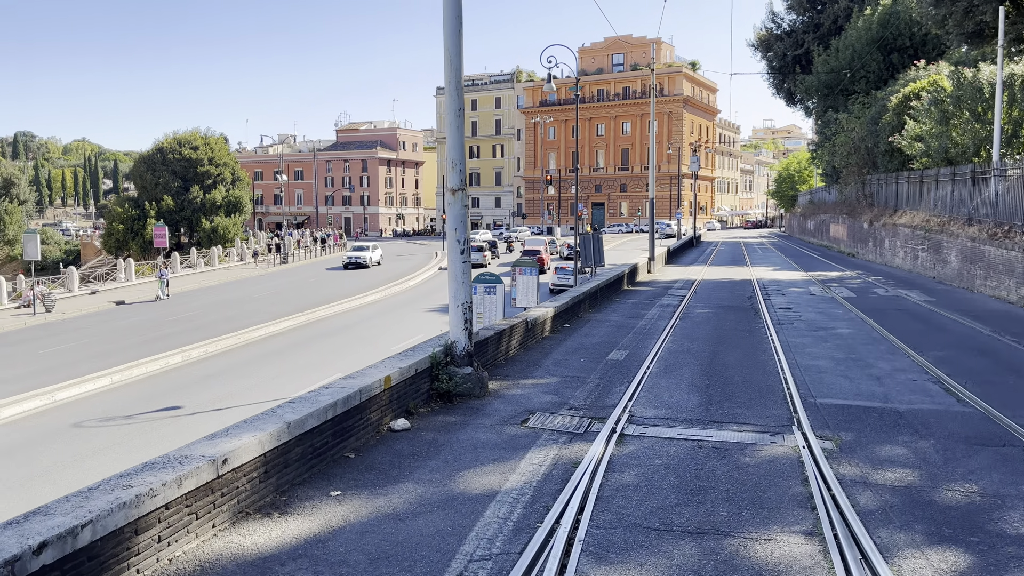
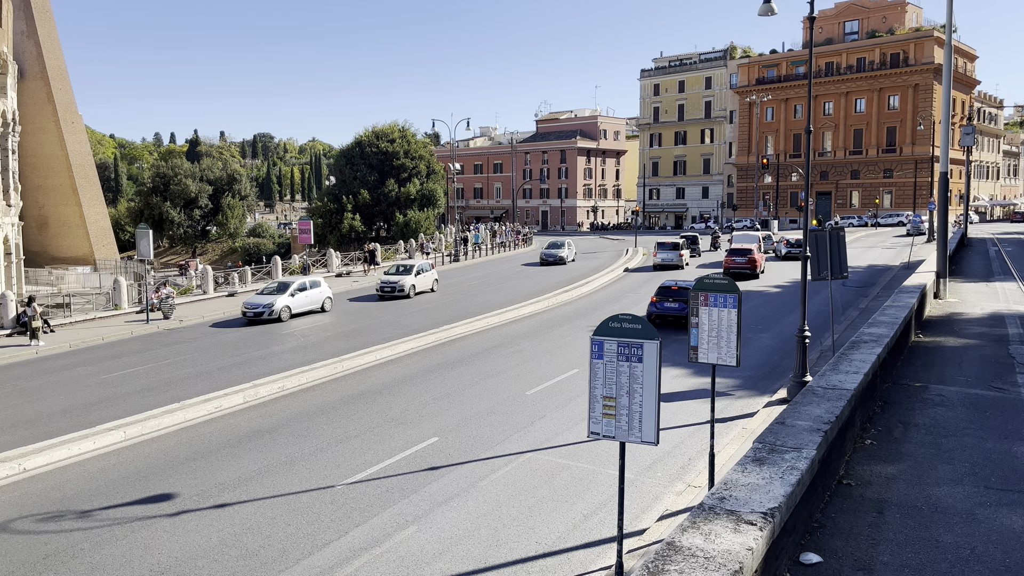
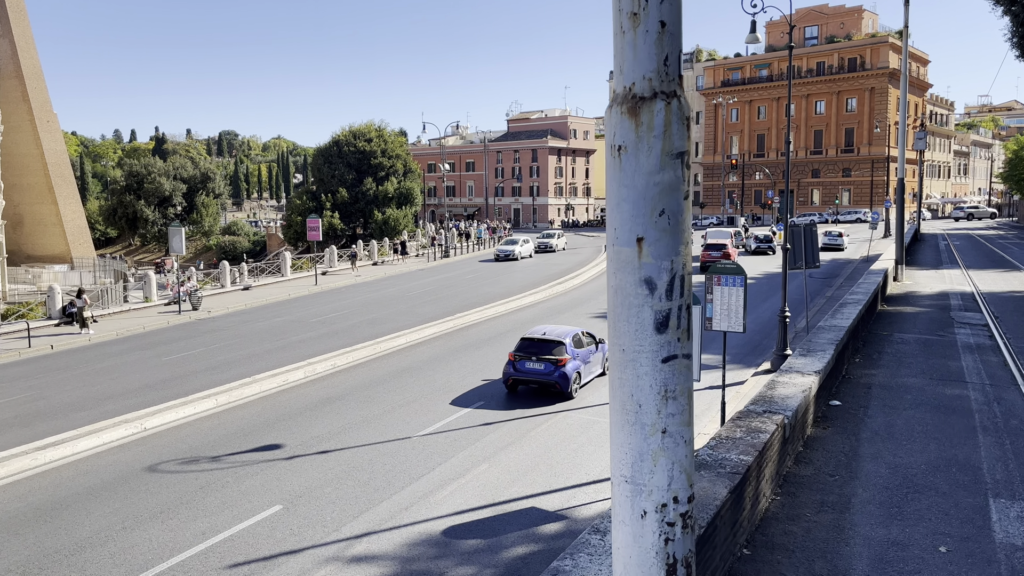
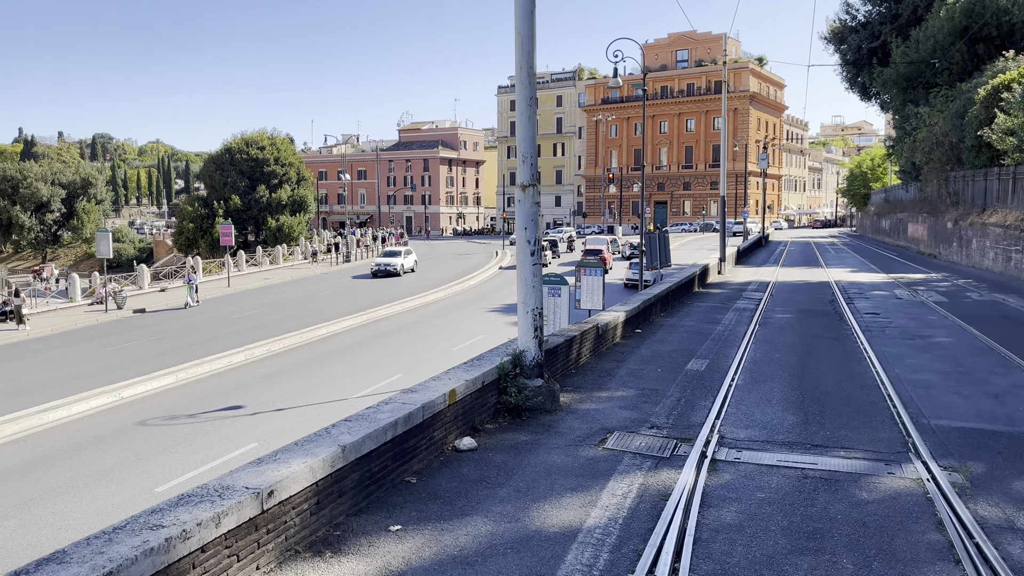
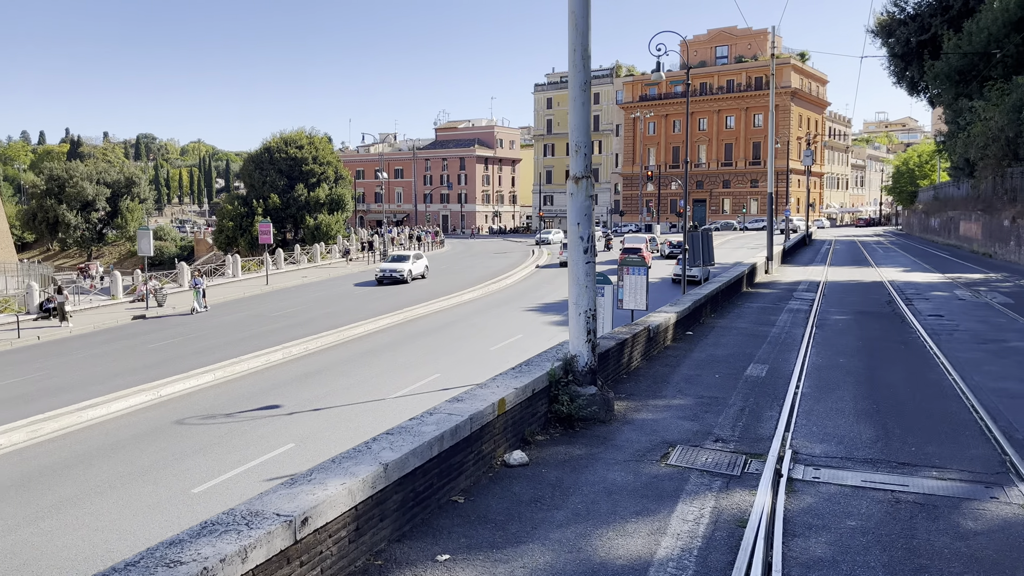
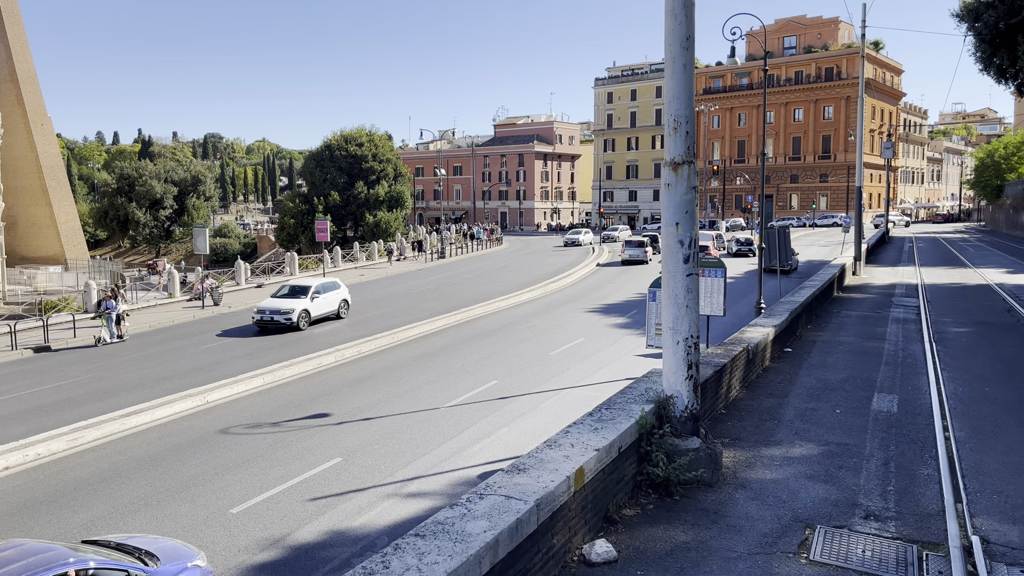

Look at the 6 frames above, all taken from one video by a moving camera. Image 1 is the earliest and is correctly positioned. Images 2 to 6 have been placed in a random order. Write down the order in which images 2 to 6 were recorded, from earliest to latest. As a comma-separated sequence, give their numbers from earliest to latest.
4, 5, 6, 3, 2
